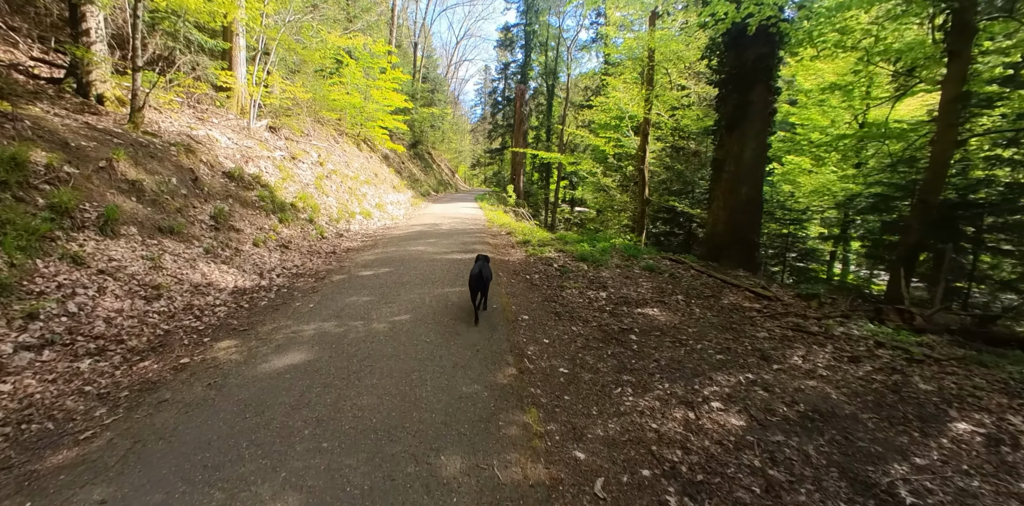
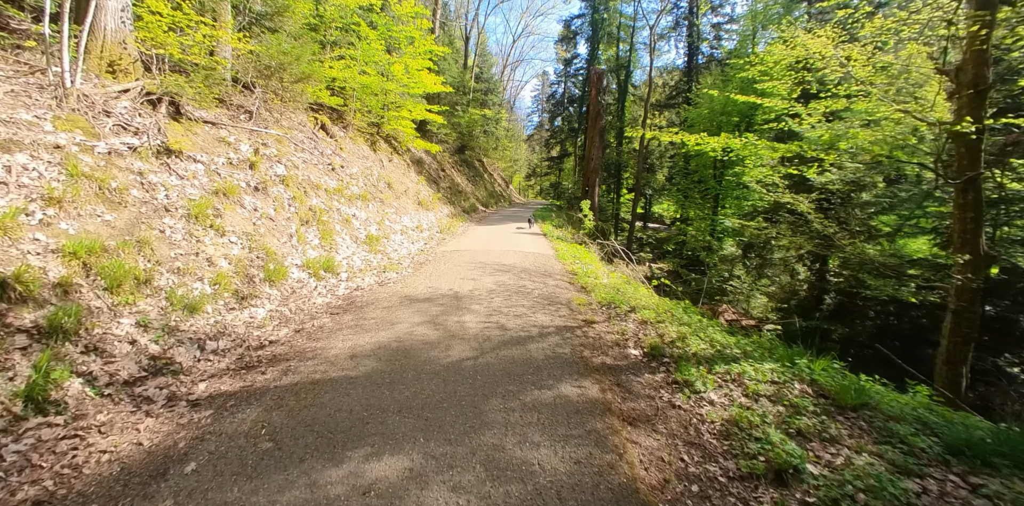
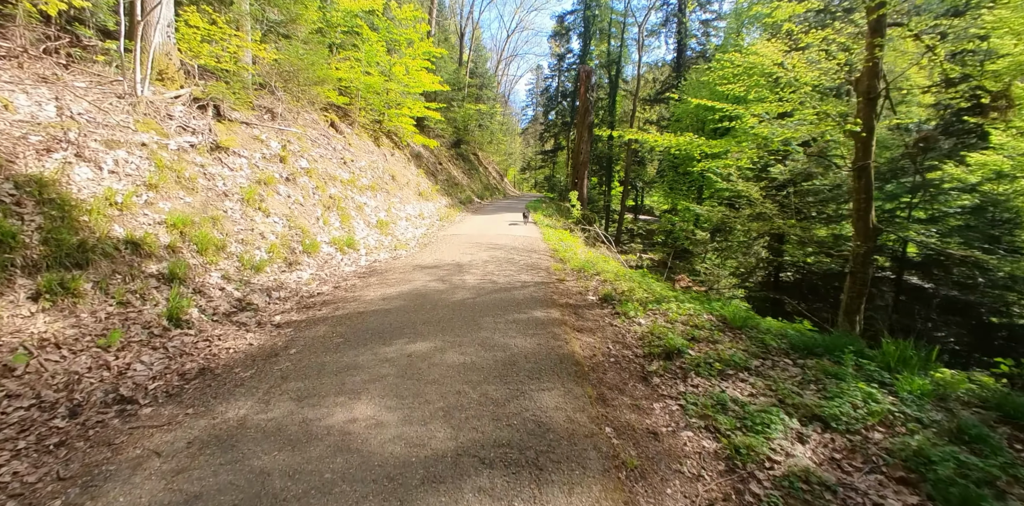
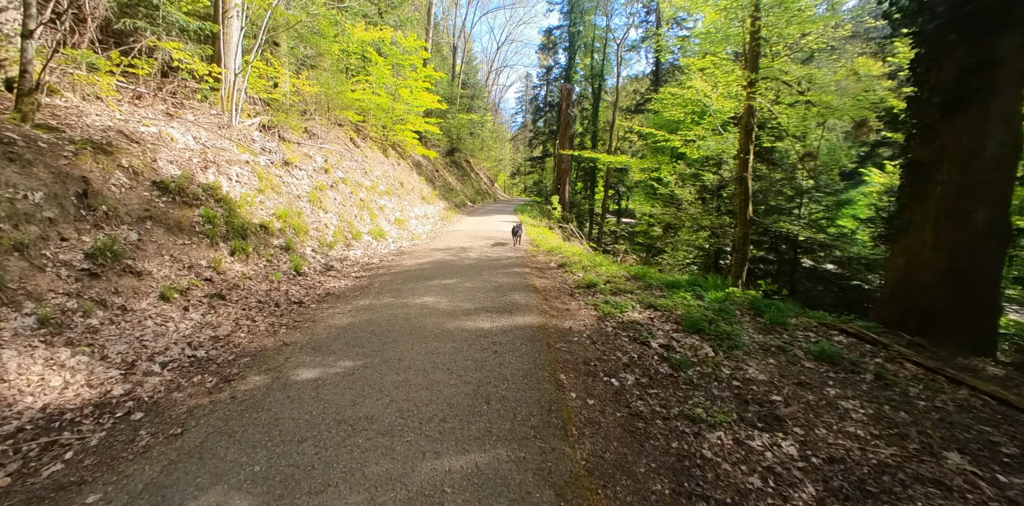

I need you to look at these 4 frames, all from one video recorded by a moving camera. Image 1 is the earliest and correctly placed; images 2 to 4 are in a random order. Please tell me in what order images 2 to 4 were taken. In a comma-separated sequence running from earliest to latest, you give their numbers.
4, 3, 2
